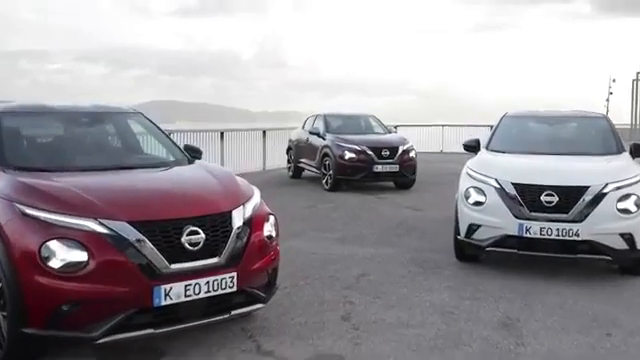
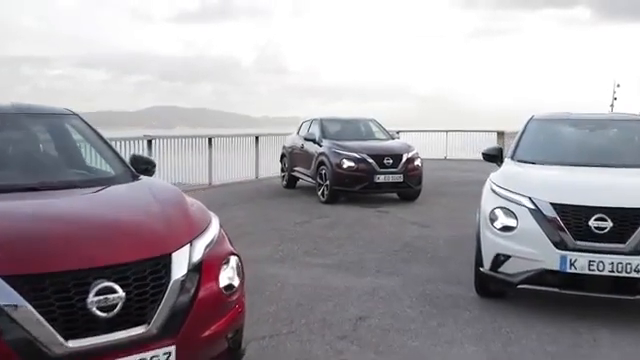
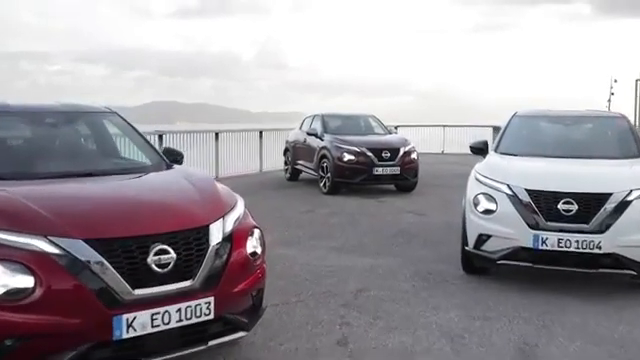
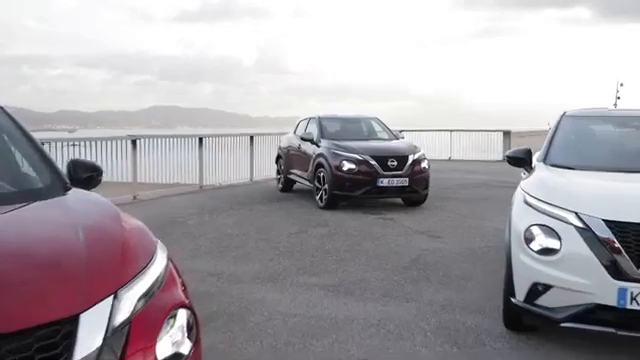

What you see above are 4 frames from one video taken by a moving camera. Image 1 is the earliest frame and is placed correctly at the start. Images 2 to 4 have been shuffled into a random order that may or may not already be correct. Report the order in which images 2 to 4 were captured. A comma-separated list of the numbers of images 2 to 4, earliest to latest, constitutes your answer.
3, 2, 4
